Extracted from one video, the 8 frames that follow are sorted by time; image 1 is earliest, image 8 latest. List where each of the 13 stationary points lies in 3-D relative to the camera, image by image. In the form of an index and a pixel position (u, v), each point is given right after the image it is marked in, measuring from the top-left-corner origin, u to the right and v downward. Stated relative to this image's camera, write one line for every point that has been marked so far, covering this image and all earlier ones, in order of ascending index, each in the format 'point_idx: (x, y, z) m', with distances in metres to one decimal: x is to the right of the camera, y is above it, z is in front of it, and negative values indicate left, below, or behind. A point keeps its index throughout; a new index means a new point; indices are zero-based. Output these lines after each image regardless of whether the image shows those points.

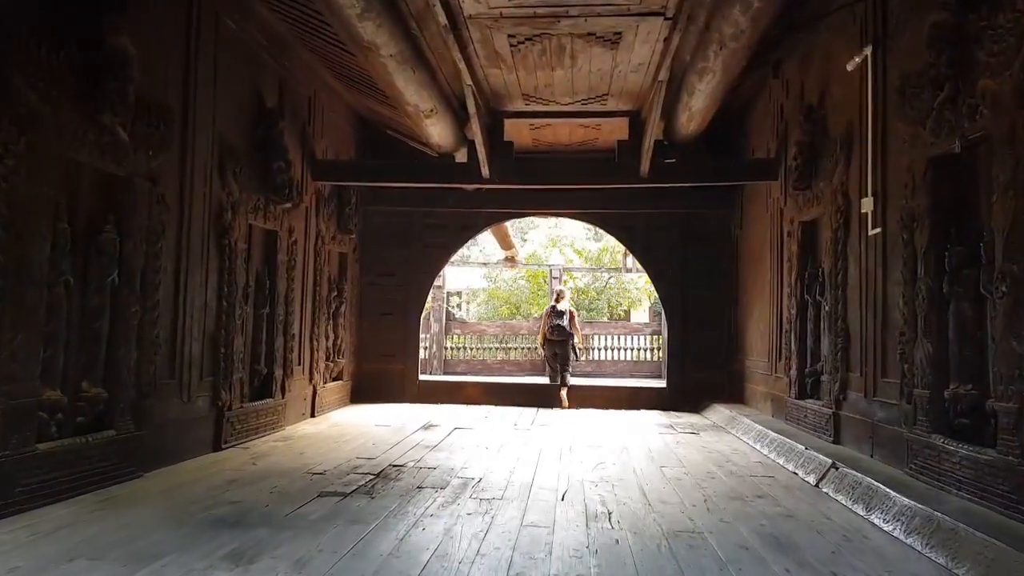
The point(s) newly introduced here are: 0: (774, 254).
0: (+1.9, +0.2, +5.6) m
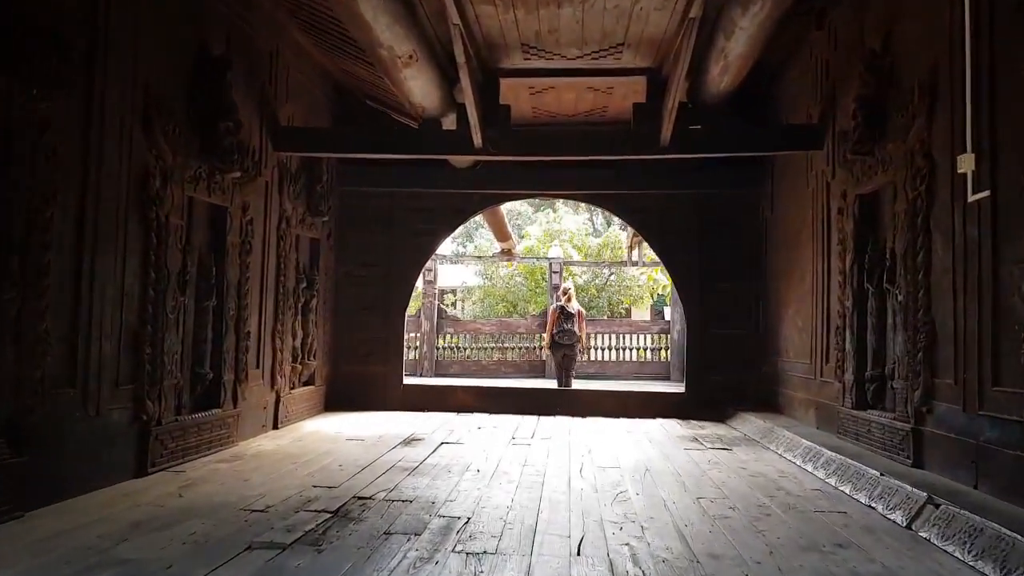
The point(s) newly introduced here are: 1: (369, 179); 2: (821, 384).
0: (+1.9, +0.3, +4.8) m
1: (-1.1, +0.9, +6.2) m
2: (+1.8, -0.6, +4.6) m
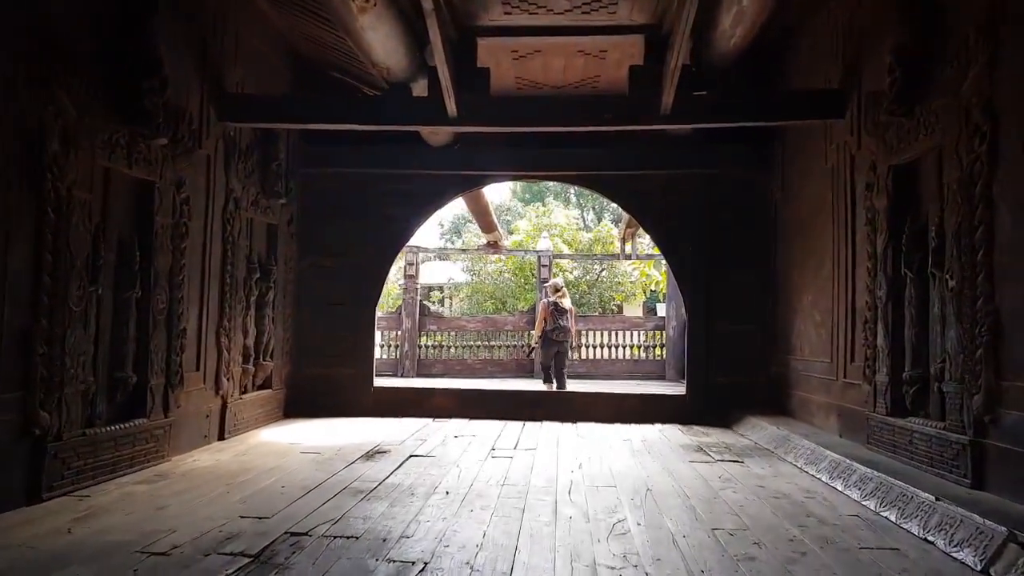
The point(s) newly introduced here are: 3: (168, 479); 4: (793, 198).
0: (+1.7, +0.4, +4.2) m
1: (-1.3, +0.9, +5.6) m
2: (+1.7, -0.5, +4.0) m
3: (-1.5, -0.8, +3.4) m
4: (+1.8, +0.6, +4.9) m
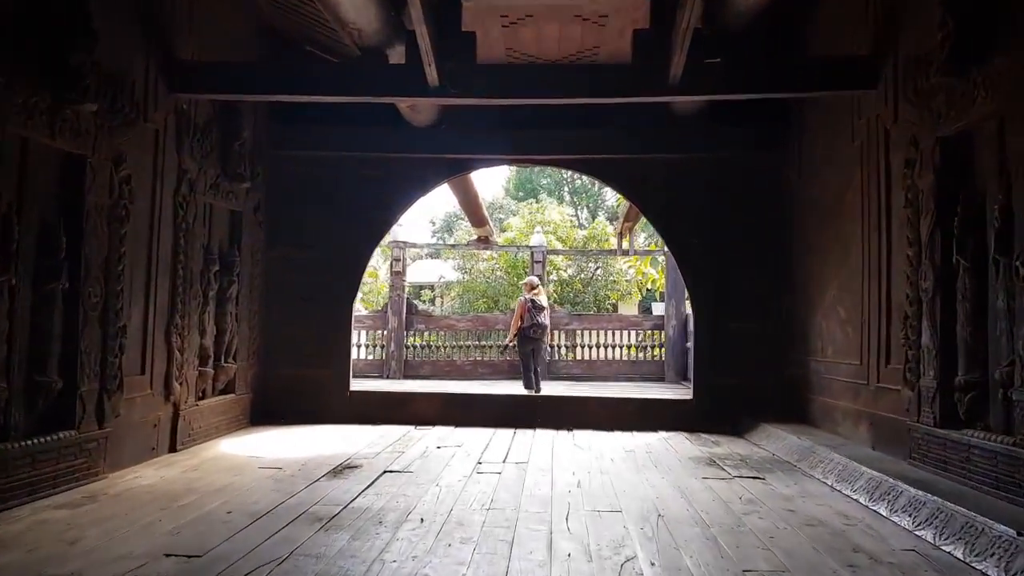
0: (+1.7, +0.4, +3.7) m
1: (-1.3, +0.9, +5.1) m
2: (+1.7, -0.5, +3.5) m
3: (-1.5, -0.8, +2.9) m
4: (+1.7, +0.6, +4.4) m
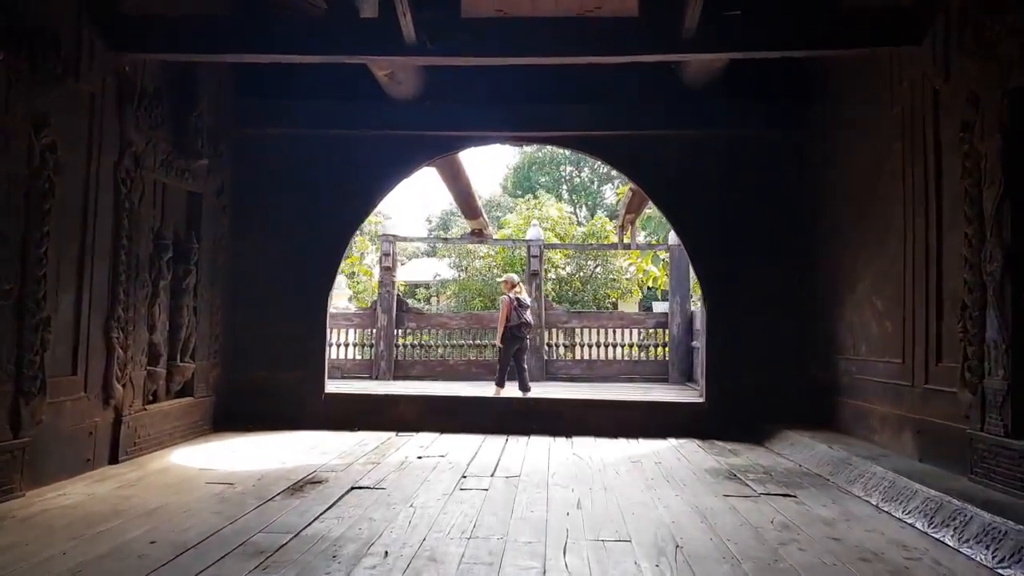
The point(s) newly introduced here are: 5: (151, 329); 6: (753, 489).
0: (+1.6, +0.5, +3.2) m
1: (-1.4, +1.0, +4.6) m
2: (+1.6, -0.4, +3.0) m
3: (-1.6, -0.7, +2.4) m
4: (+1.7, +0.6, +3.9) m
5: (-1.7, -0.2, +3.7) m
6: (+0.9, -0.8, +3.1) m
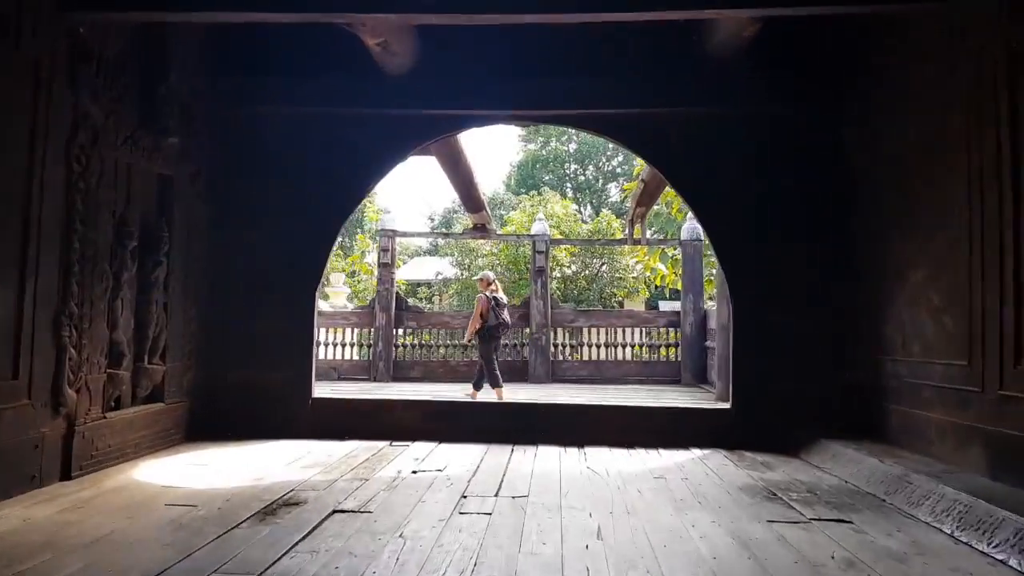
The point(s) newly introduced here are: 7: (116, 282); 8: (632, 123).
0: (+1.7, +0.5, +2.8) m
1: (-1.3, +1.0, +4.2) m
2: (+1.6, -0.4, +2.6) m
3: (-1.6, -0.7, +2.0) m
4: (+1.7, +0.7, +3.5) m
5: (-1.7, -0.2, +3.3) m
6: (+1.0, -0.8, +2.6) m
7: (-1.7, 0.0, +3.3) m
8: (+0.6, +0.9, +4.2) m
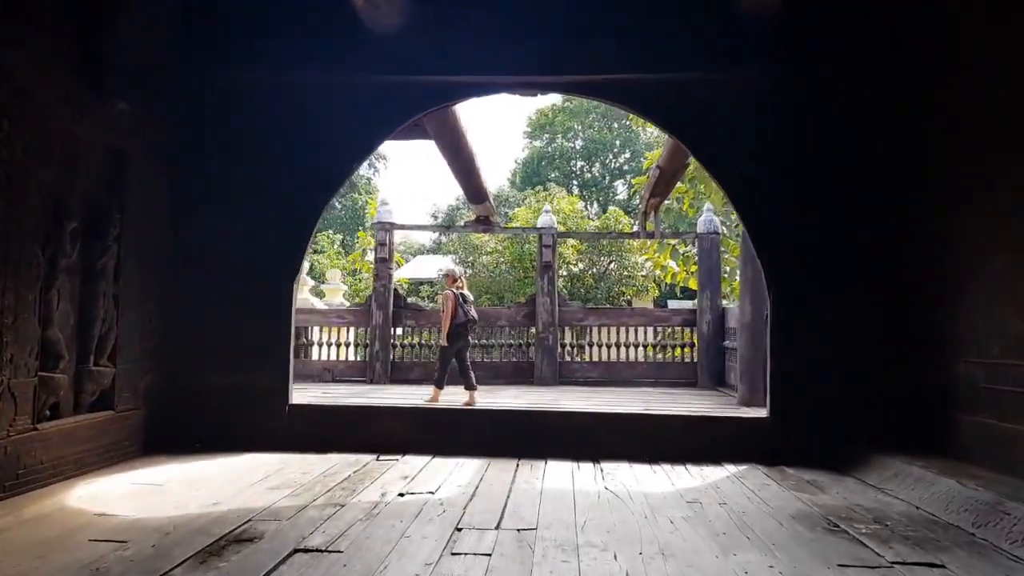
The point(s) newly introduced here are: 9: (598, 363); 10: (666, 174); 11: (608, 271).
0: (+1.7, +0.5, +2.3) m
1: (-1.3, +1.1, +3.7) m
2: (+1.7, -0.3, +2.1) m
3: (-1.6, -0.7, +1.5) m
4: (+1.7, +0.7, +3.0) m
5: (-1.7, -0.1, +2.8) m
6: (+1.0, -0.7, +2.1) m
7: (-1.7, +0.1, +2.8) m
8: (+0.7, +0.9, +3.7) m
9: (+0.9, -0.8, +8.3) m
10: (+1.5, +1.1, +7.3) m
11: (+1.7, +0.3, +13.3) m
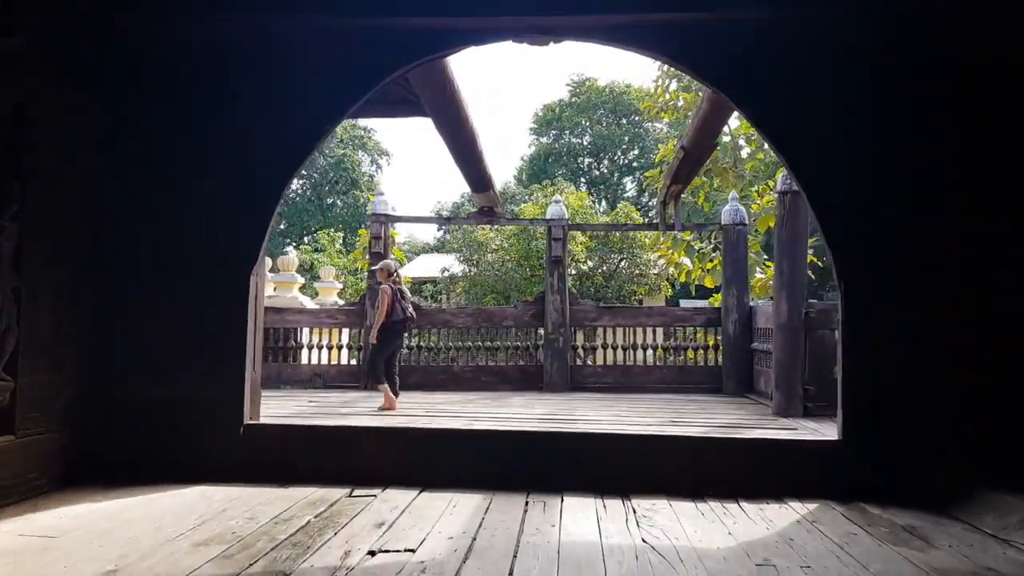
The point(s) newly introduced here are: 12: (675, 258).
0: (+1.7, +0.6, +1.6) m
1: (-1.3, +1.1, +3.0) m
2: (+1.7, -0.3, +1.4) m
3: (-1.5, -0.6, +0.8) m
4: (+1.7, +0.8, +2.3) m
5: (-1.7, -0.1, +2.1) m
6: (+1.0, -0.7, +1.4) m
7: (-1.6, +0.1, +2.2) m
8: (+0.7, +1.0, +3.0) m
9: (+1.0, -0.8, +7.6) m
10: (+1.5, +1.1, +6.6) m
11: (+1.8, +0.3, +12.6) m
12: (+2.1, +0.4, +9.9) m
